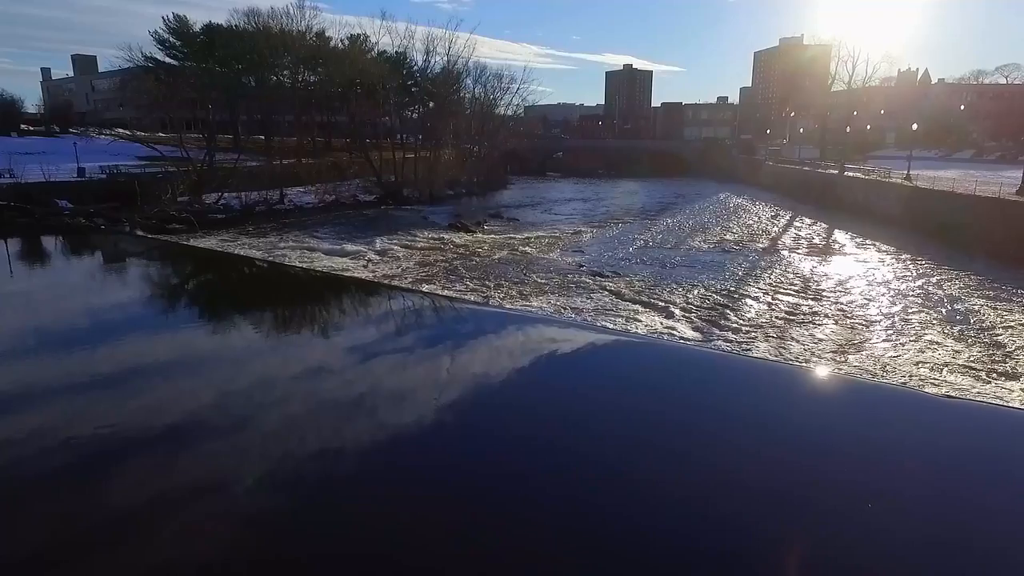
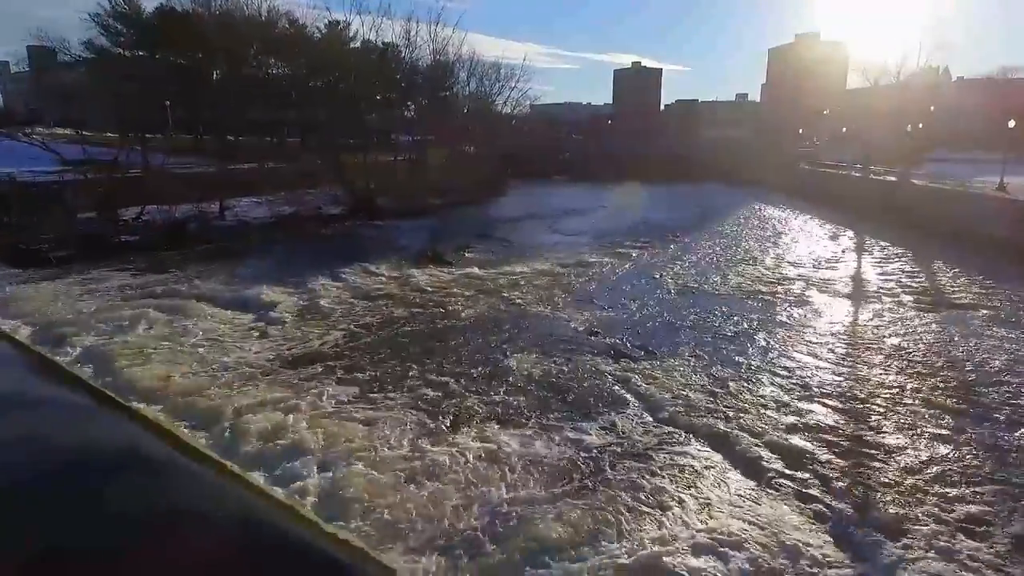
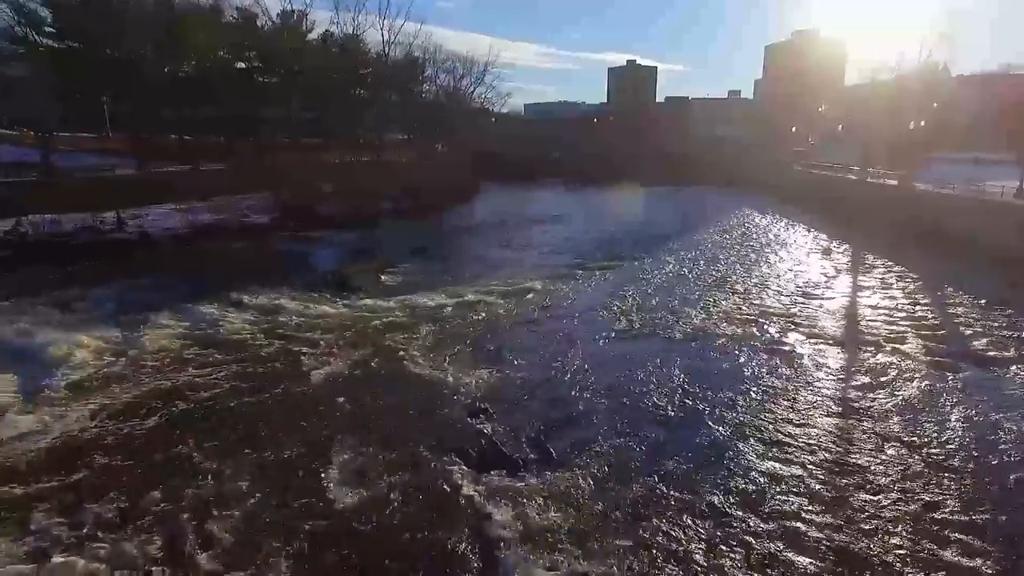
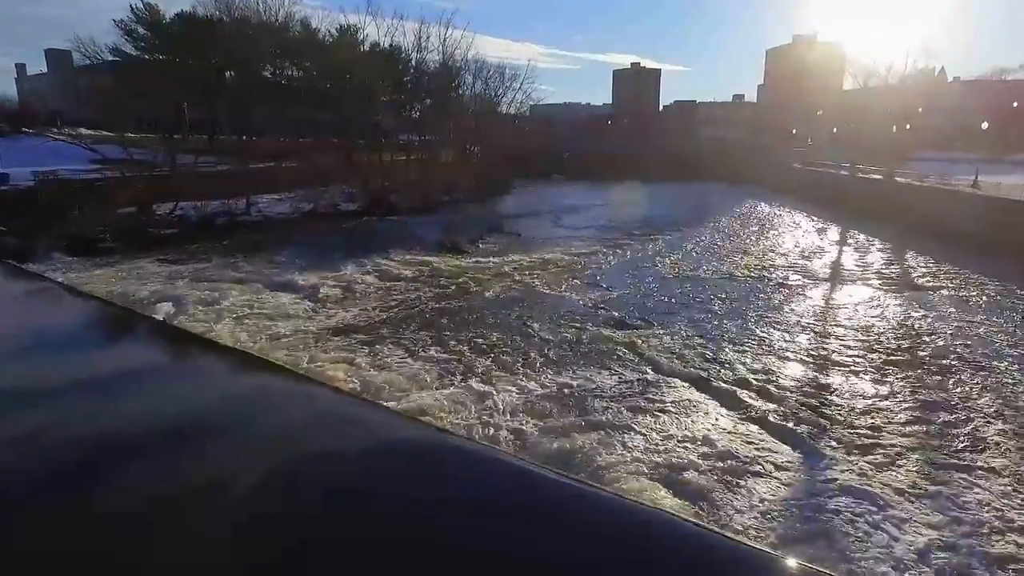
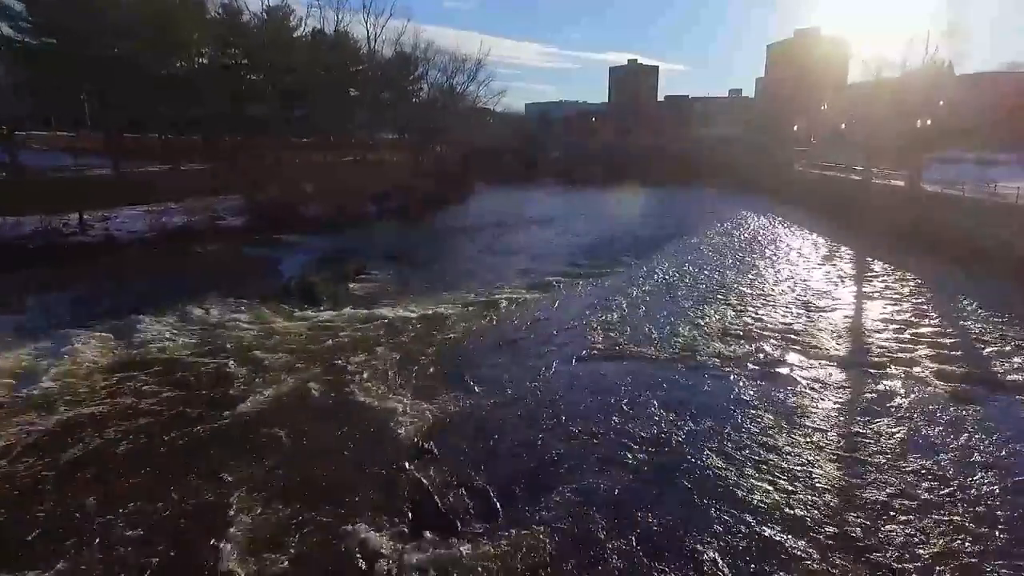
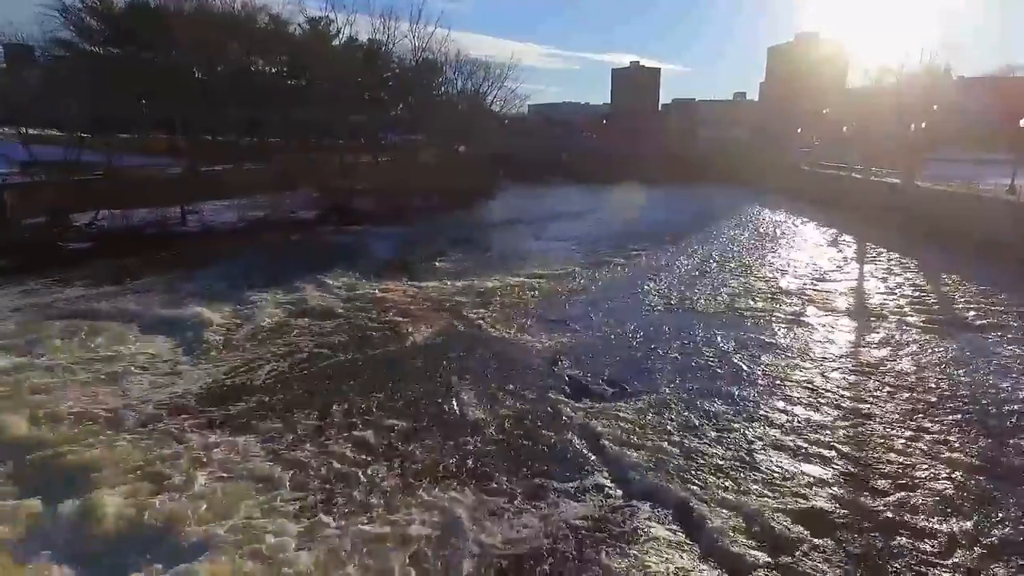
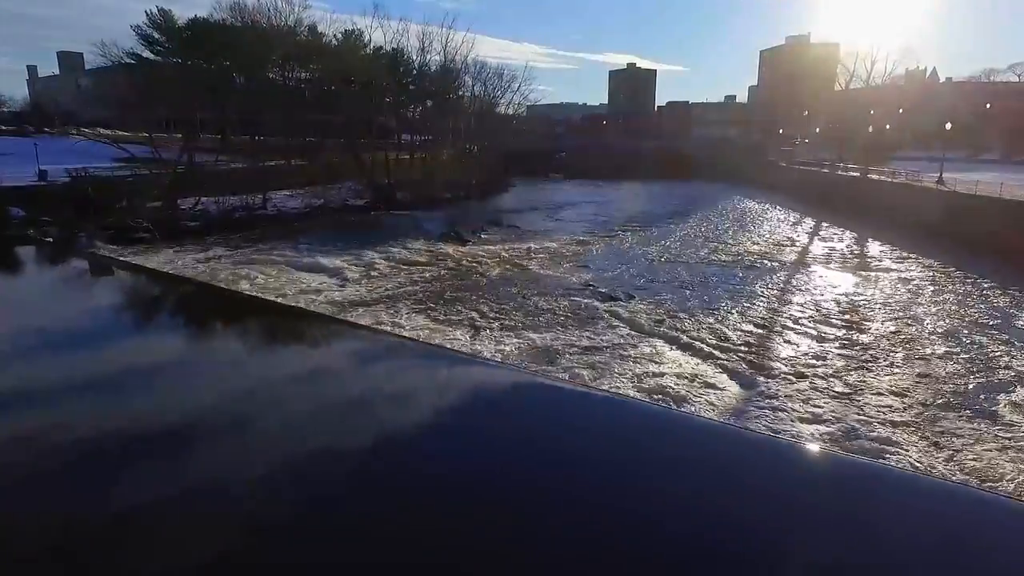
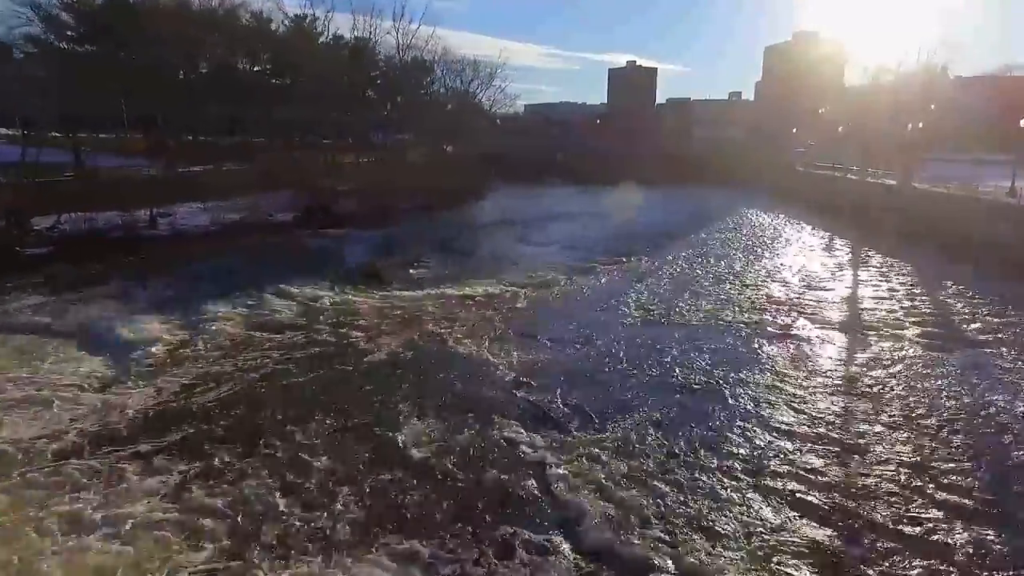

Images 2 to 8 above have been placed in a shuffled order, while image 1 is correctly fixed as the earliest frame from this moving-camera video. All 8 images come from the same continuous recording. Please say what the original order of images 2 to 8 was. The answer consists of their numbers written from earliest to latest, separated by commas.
7, 4, 2, 6, 8, 3, 5
